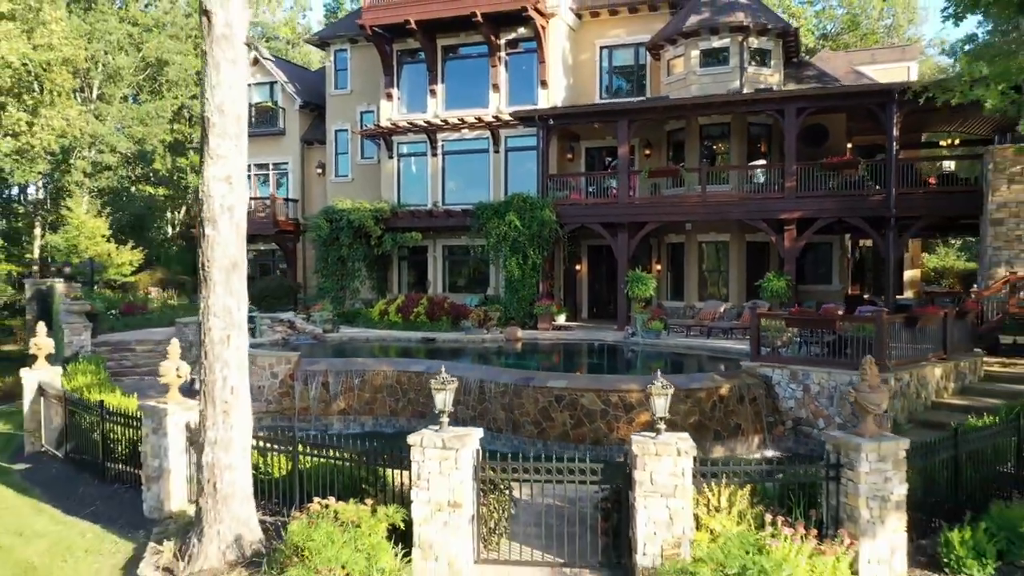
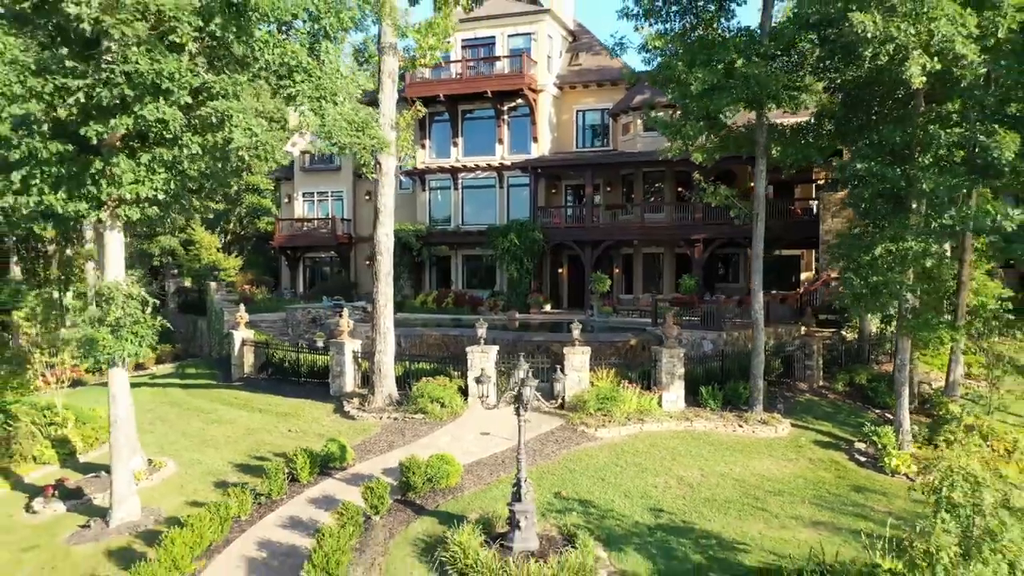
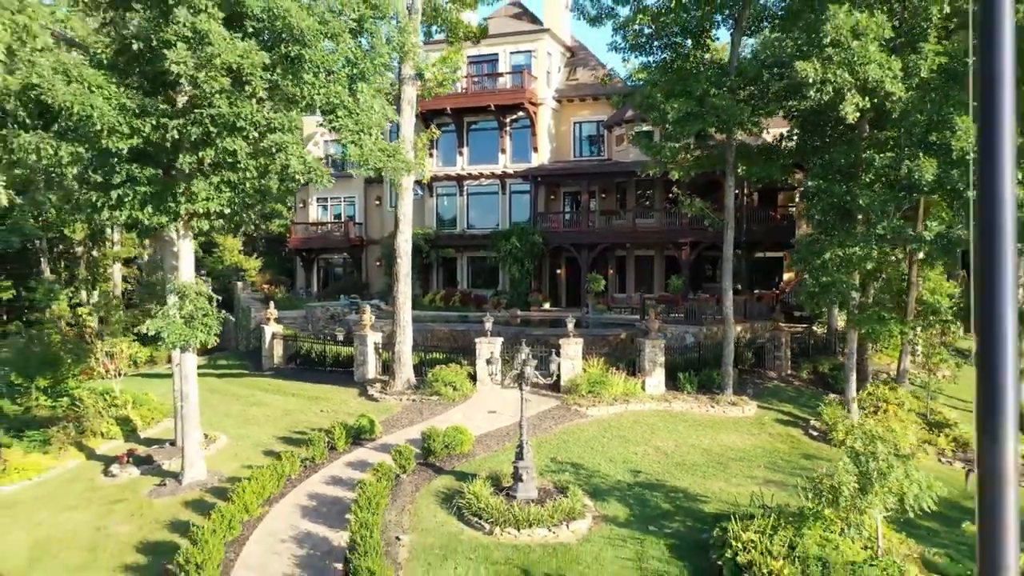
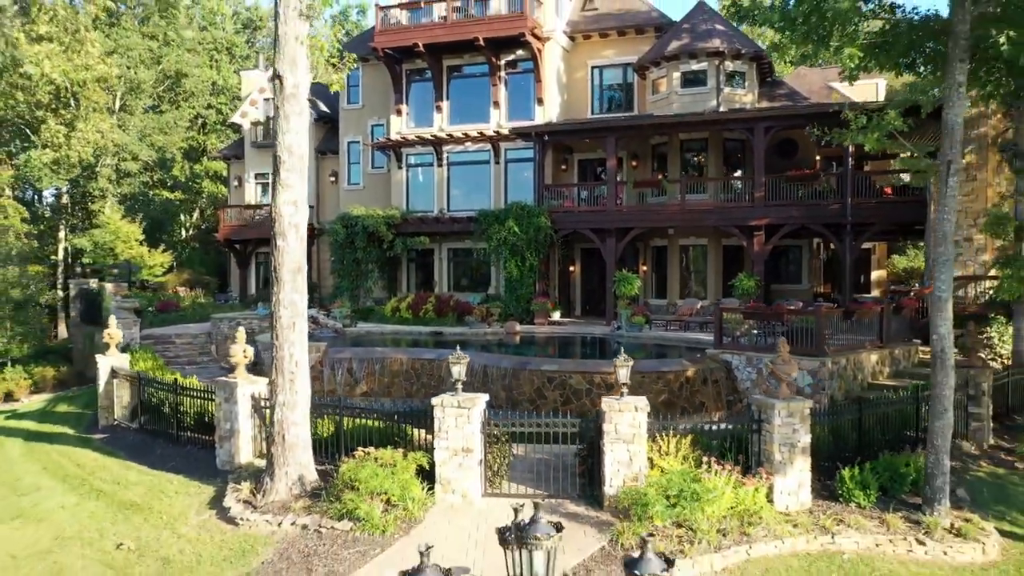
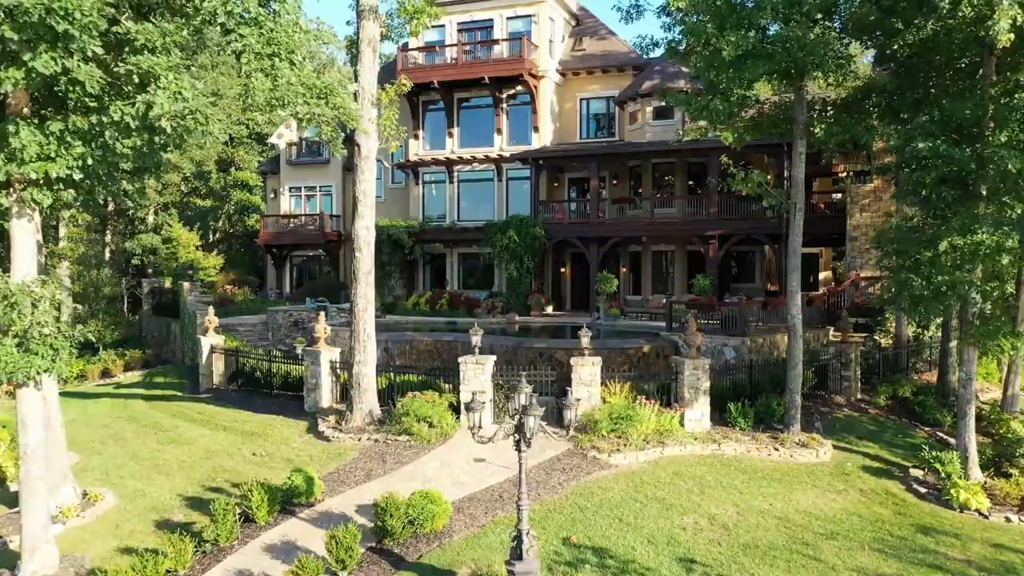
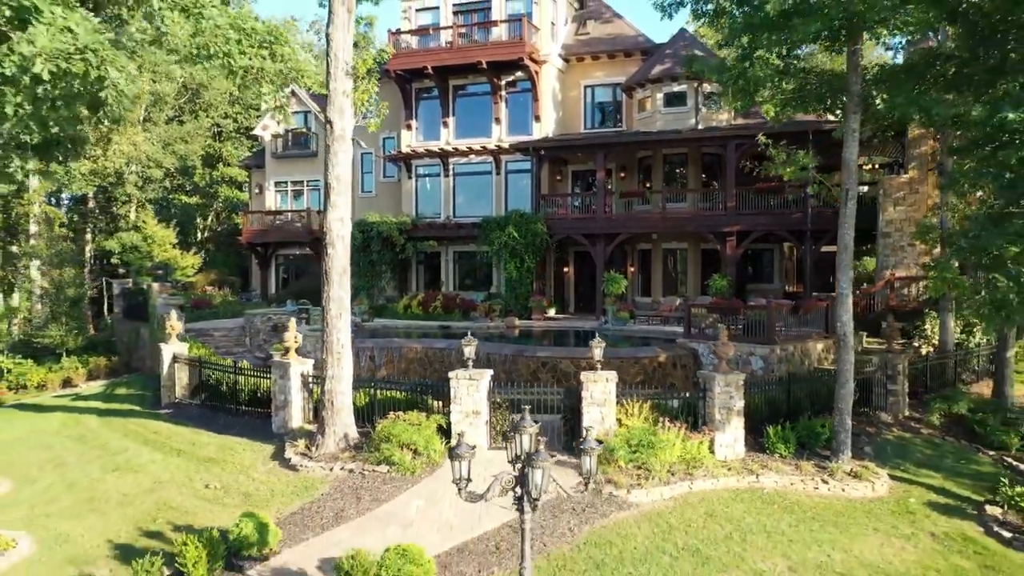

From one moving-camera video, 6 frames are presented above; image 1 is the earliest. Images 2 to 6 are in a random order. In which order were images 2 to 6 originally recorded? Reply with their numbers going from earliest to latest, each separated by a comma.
4, 6, 5, 2, 3
